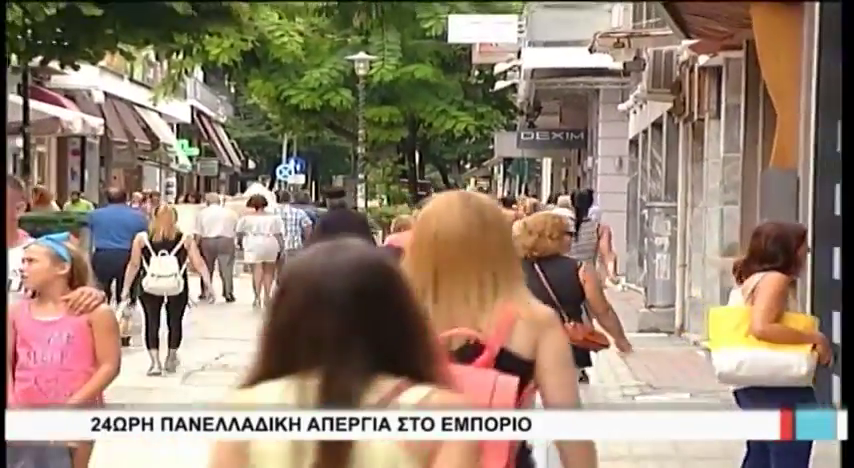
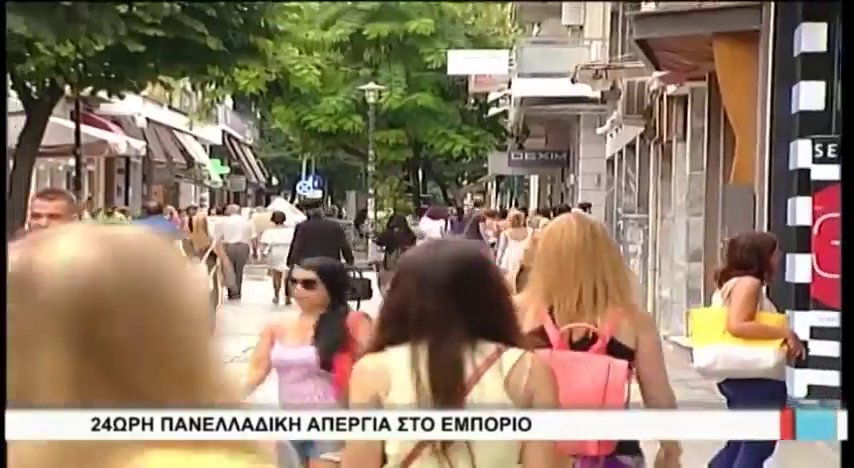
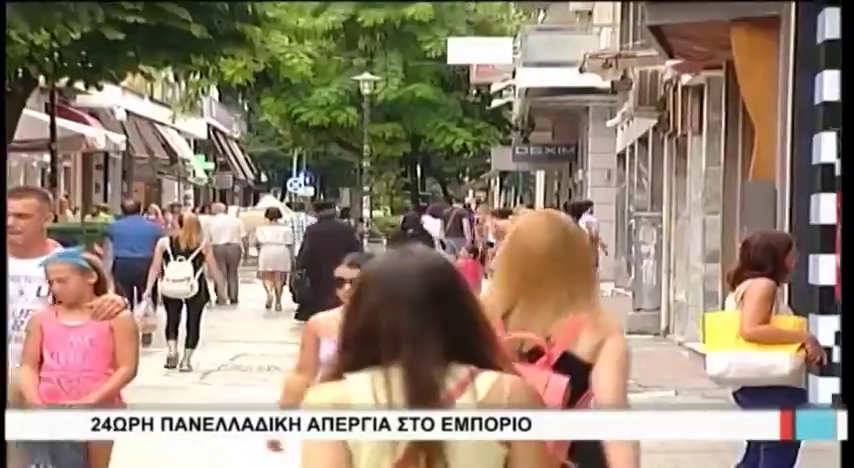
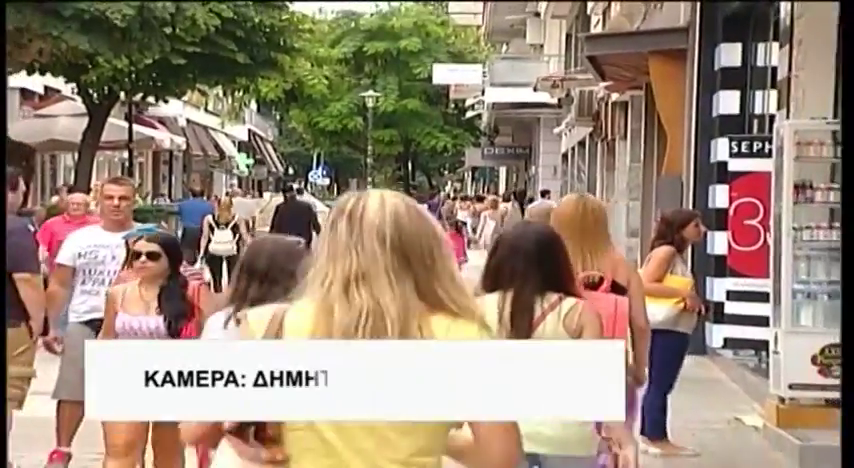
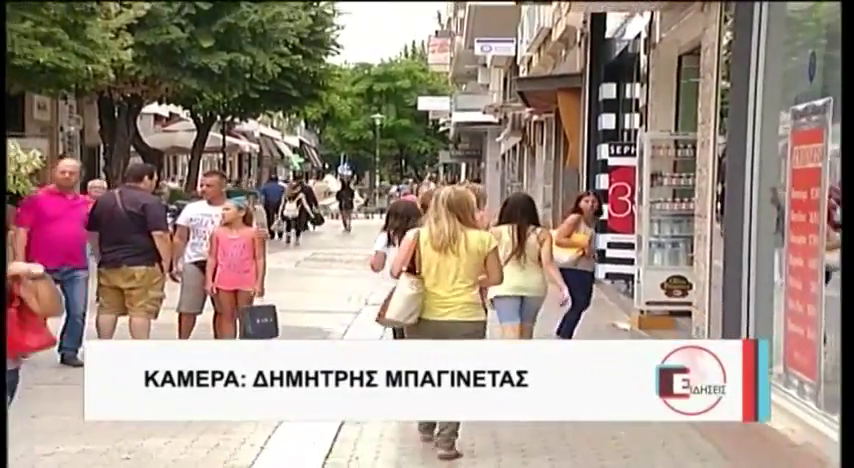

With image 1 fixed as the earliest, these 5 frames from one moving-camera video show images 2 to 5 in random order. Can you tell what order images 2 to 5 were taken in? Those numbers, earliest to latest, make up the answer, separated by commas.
3, 2, 4, 5
